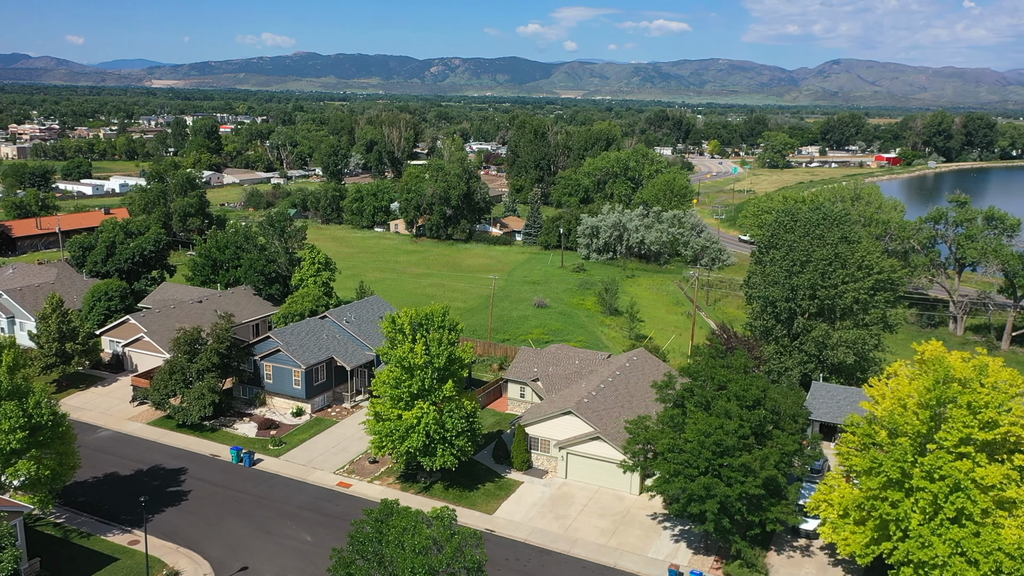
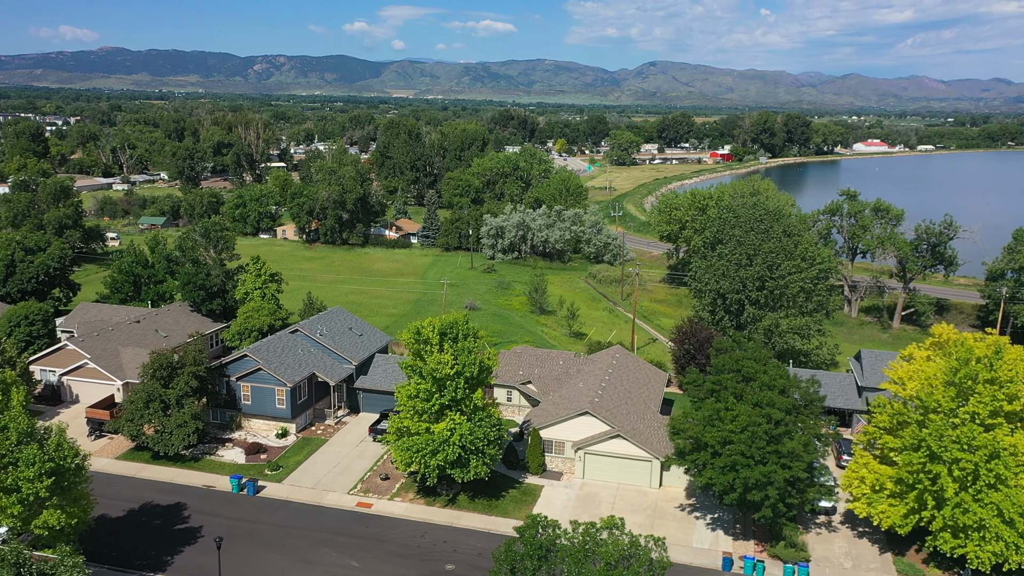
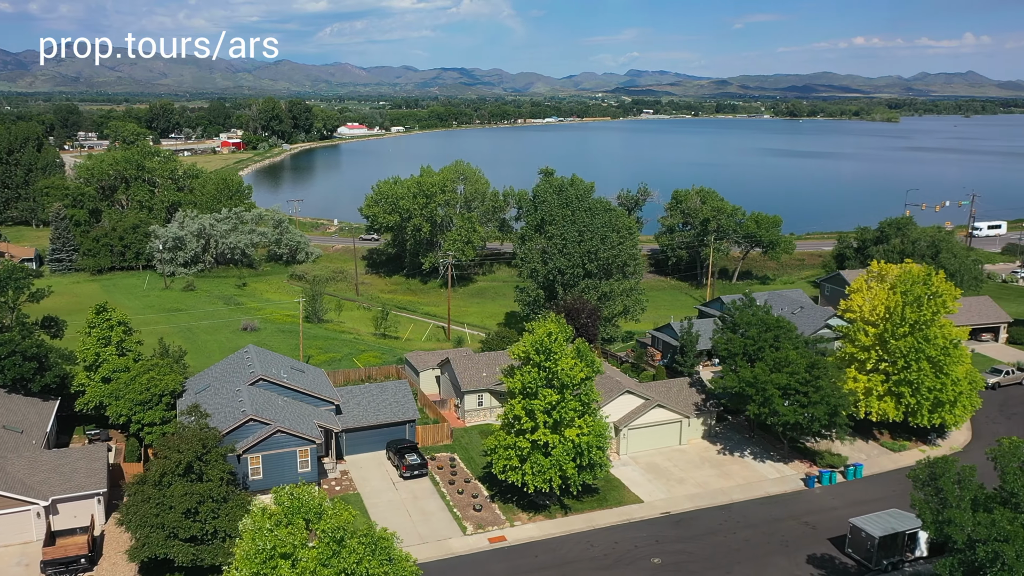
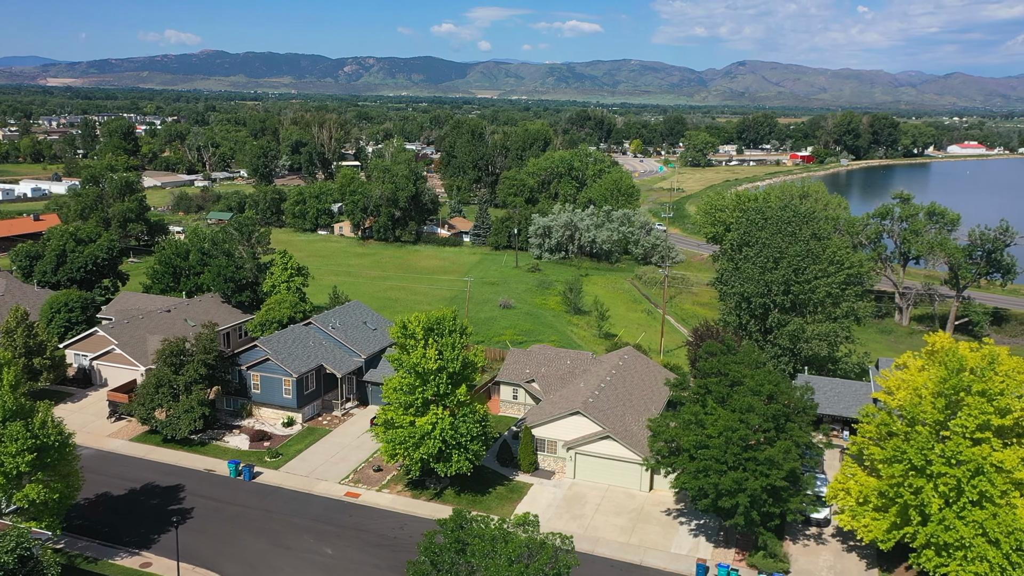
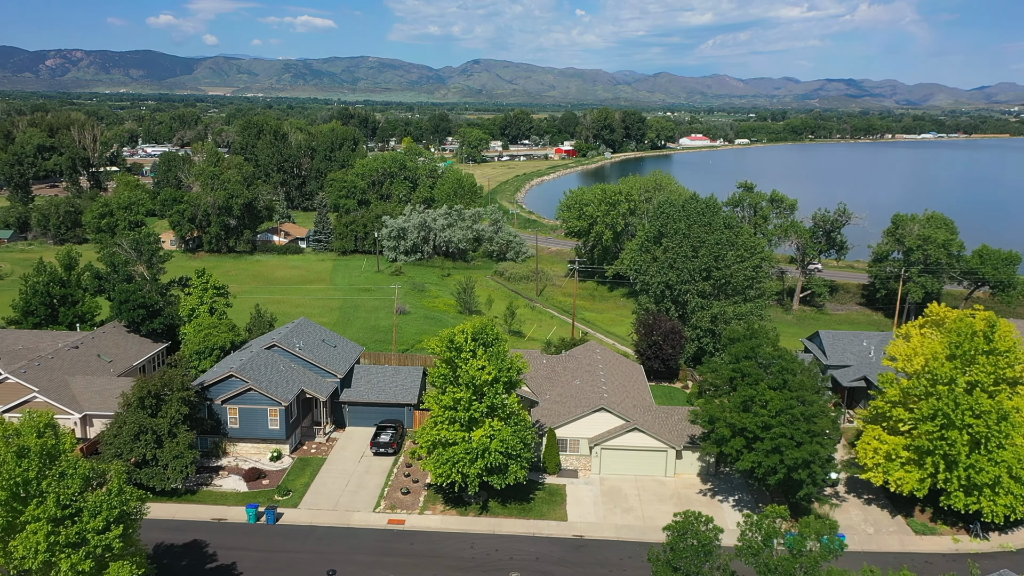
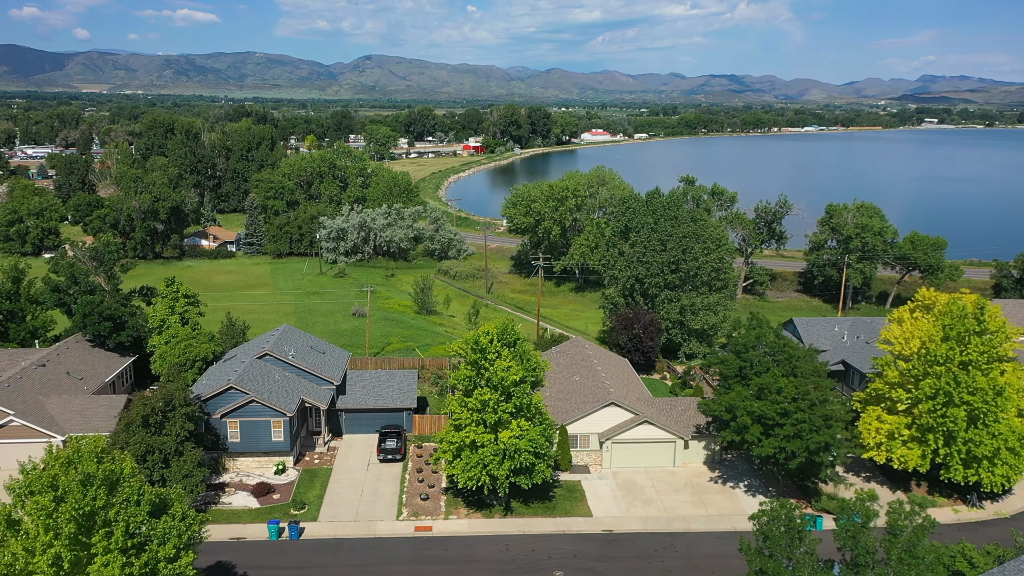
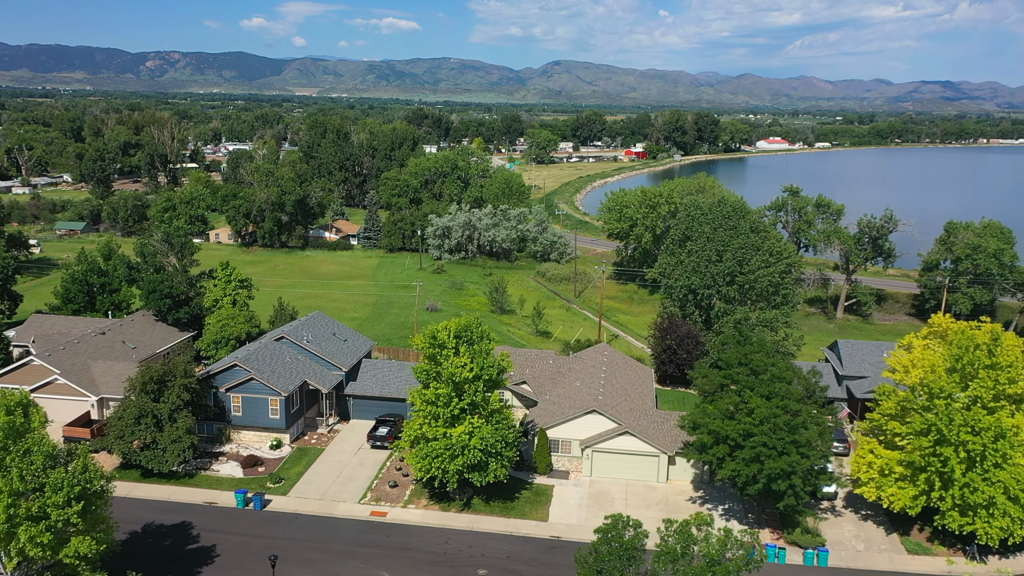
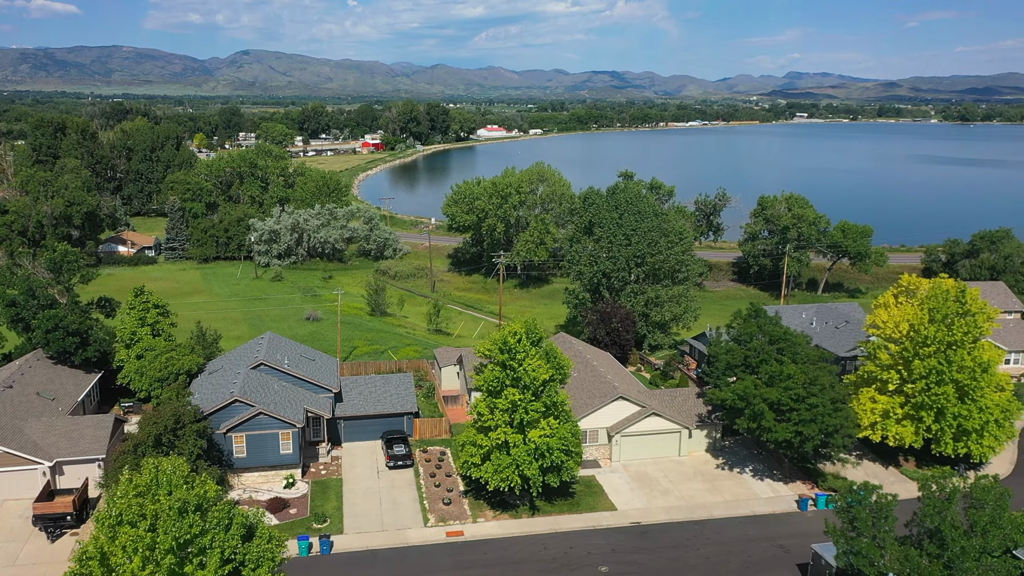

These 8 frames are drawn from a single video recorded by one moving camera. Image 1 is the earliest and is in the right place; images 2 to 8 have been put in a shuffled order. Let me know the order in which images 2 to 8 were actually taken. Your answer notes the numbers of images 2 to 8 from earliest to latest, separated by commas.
4, 2, 7, 5, 6, 8, 3
